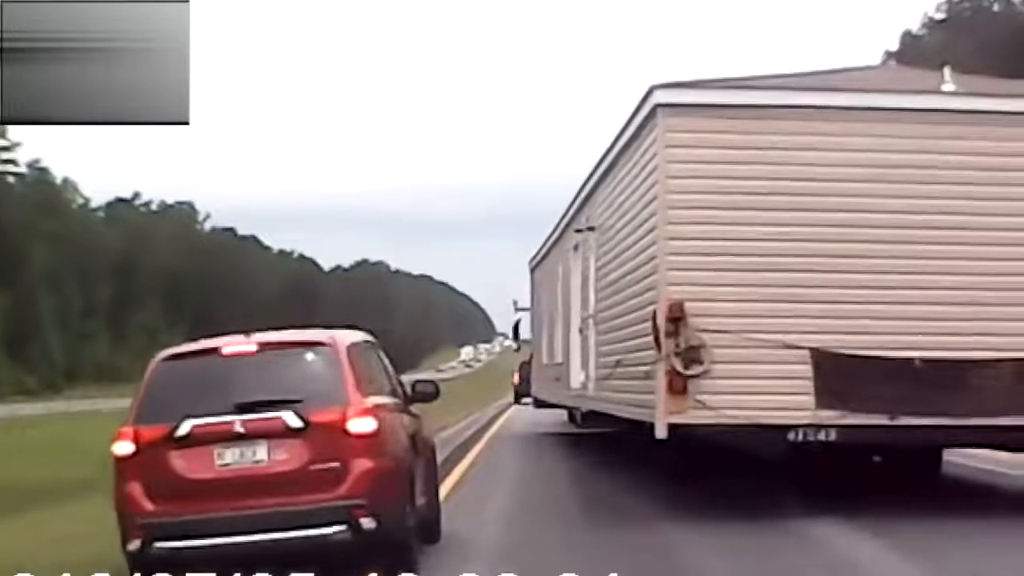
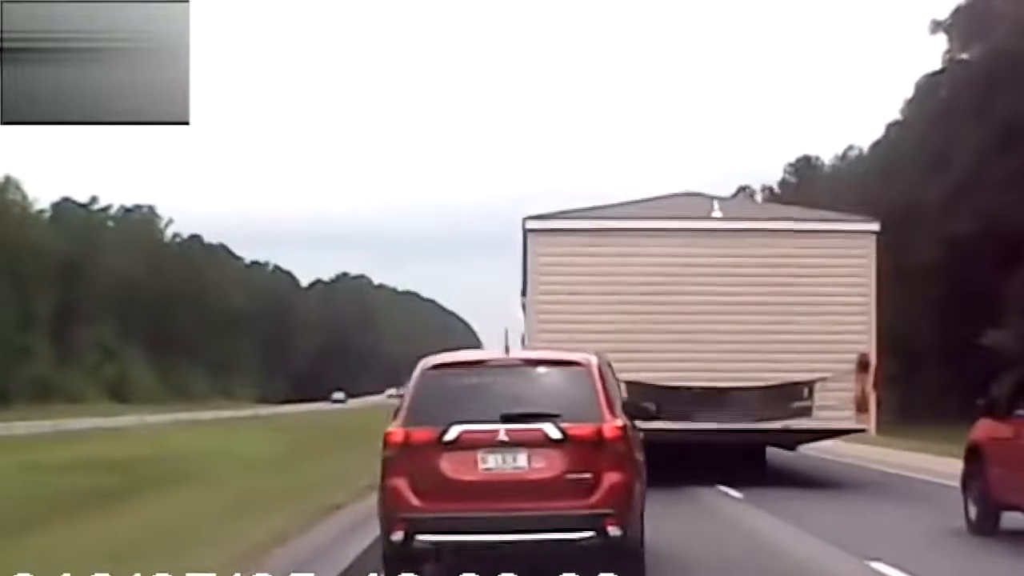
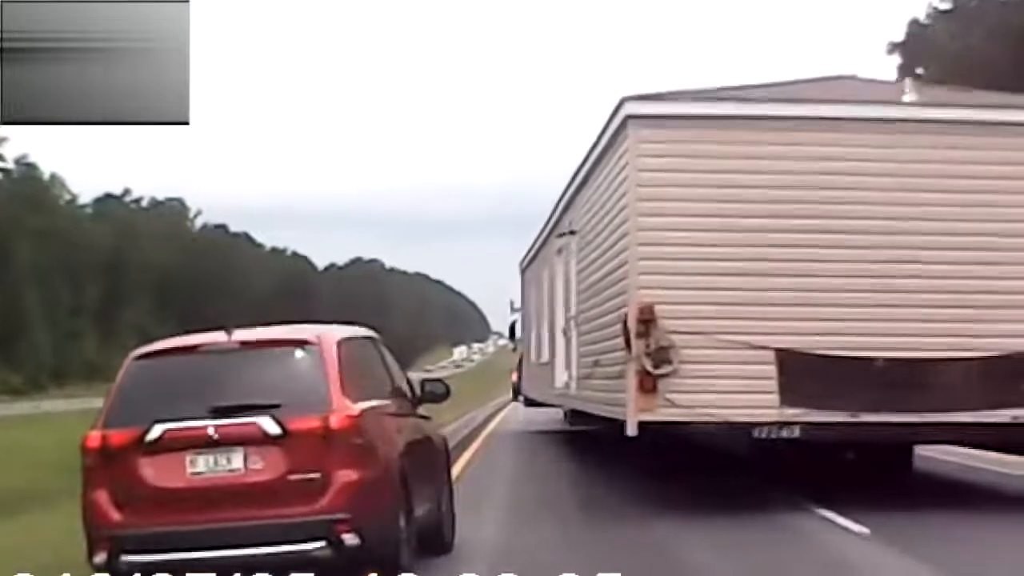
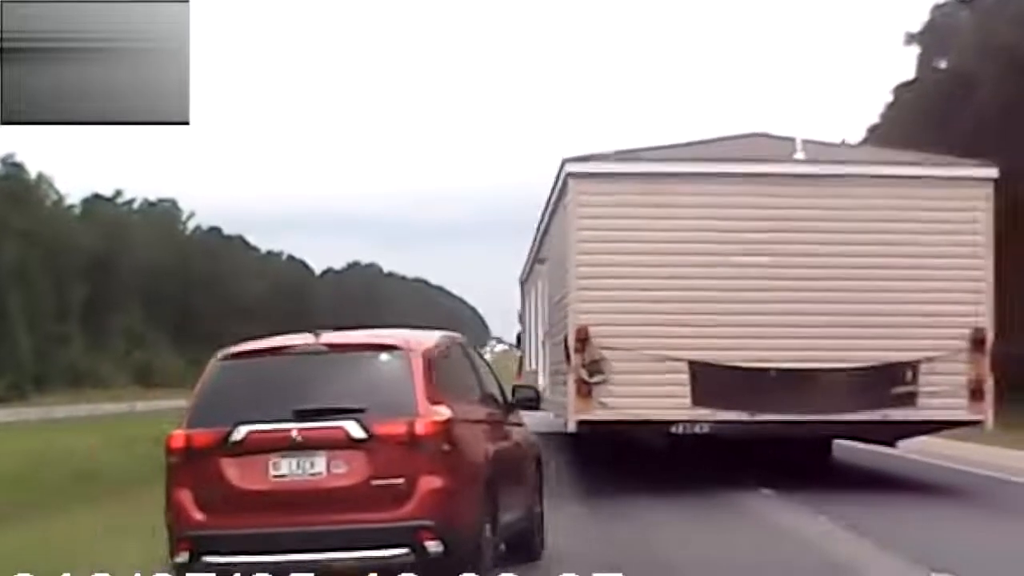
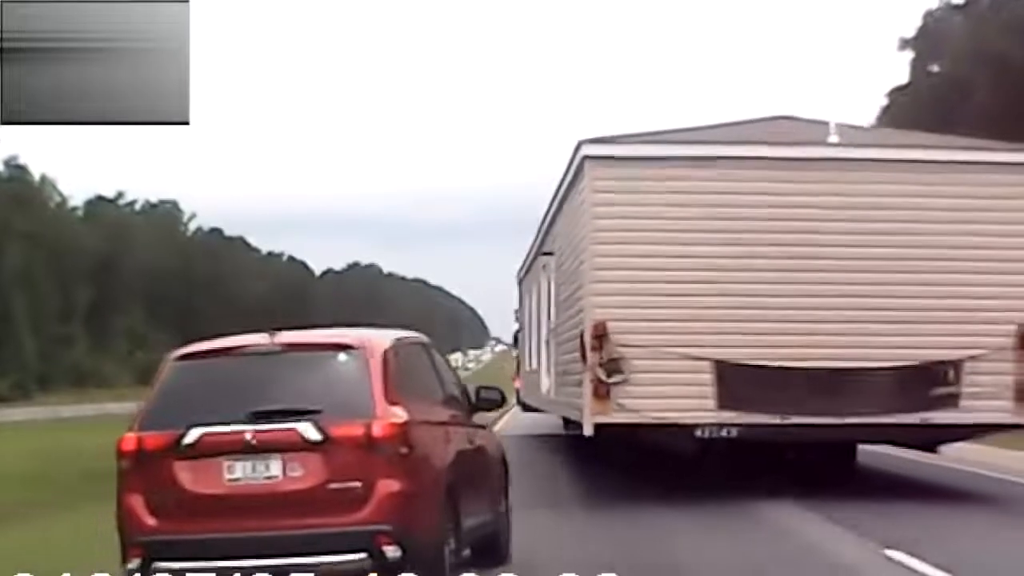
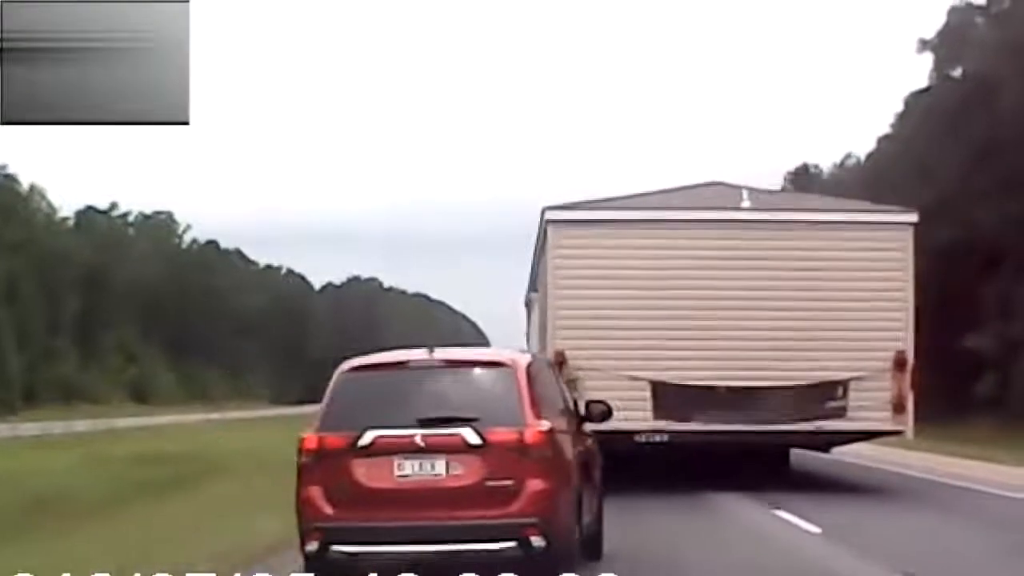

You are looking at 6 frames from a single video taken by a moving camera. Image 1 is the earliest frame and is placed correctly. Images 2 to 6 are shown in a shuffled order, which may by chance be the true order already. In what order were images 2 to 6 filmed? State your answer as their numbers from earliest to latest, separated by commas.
3, 5, 4, 6, 2
